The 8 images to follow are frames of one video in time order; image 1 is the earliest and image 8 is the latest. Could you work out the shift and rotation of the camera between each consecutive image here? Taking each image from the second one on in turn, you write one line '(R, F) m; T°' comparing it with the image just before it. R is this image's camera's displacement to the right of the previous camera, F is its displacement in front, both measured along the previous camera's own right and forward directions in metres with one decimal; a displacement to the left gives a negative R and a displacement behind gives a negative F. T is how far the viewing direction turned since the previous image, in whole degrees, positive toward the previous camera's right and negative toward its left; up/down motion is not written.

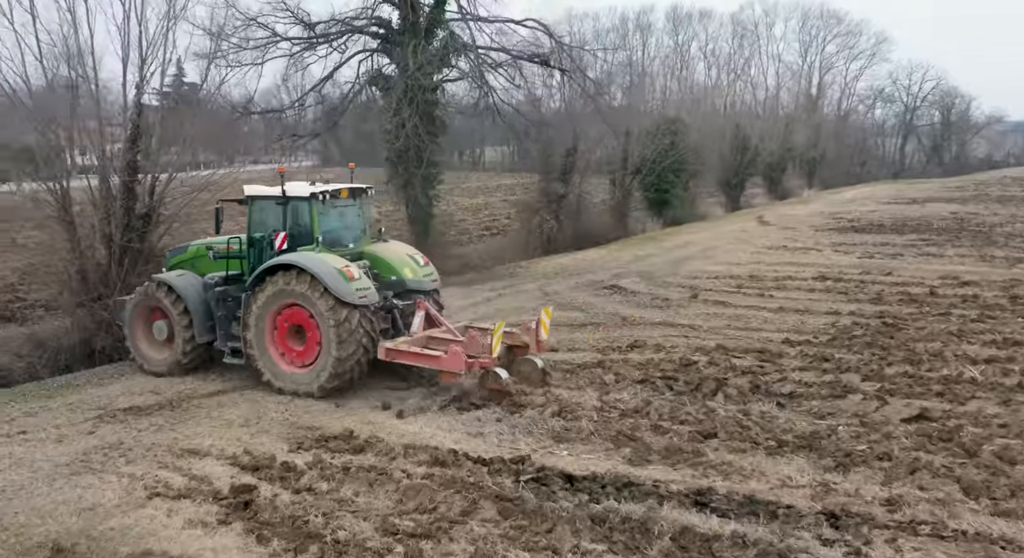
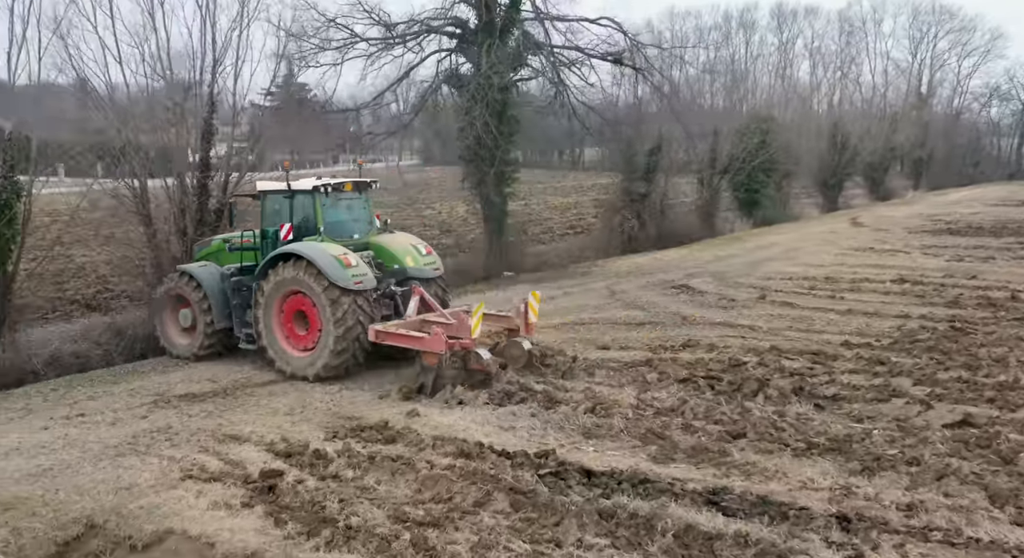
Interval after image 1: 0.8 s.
(+0.4, 0.0) m; -6°
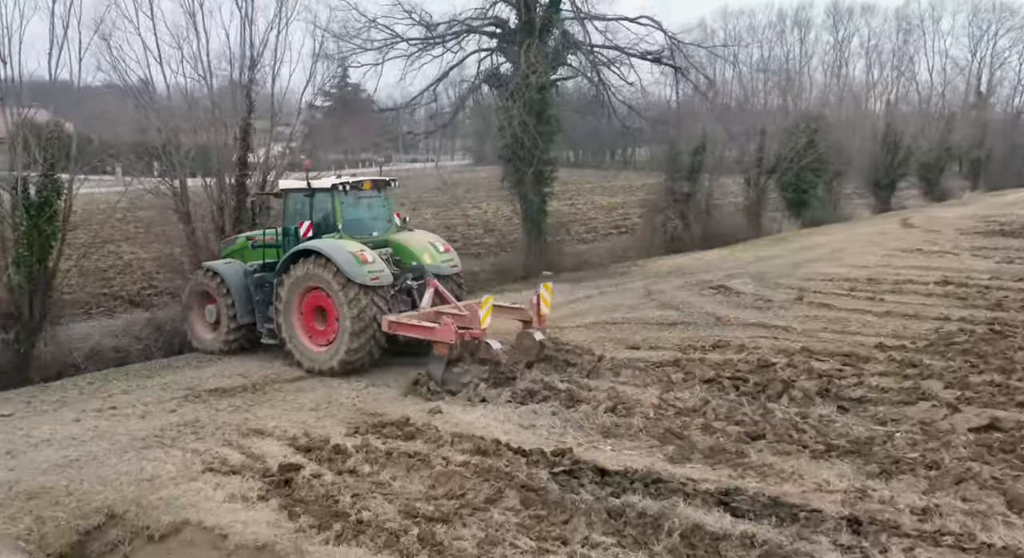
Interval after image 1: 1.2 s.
(+0.2, 0.0) m; -3°
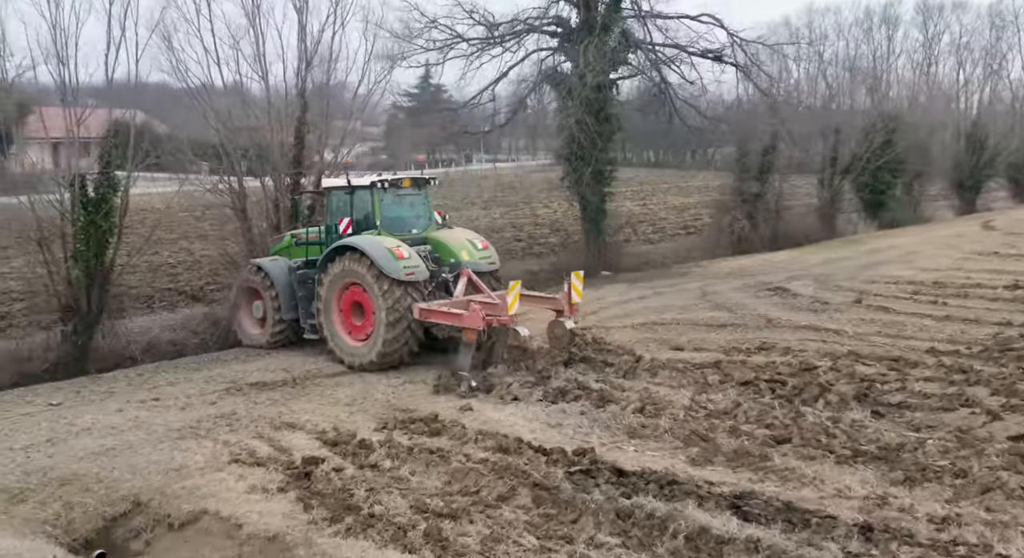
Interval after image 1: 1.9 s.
(+0.3, 0.0) m; -4°
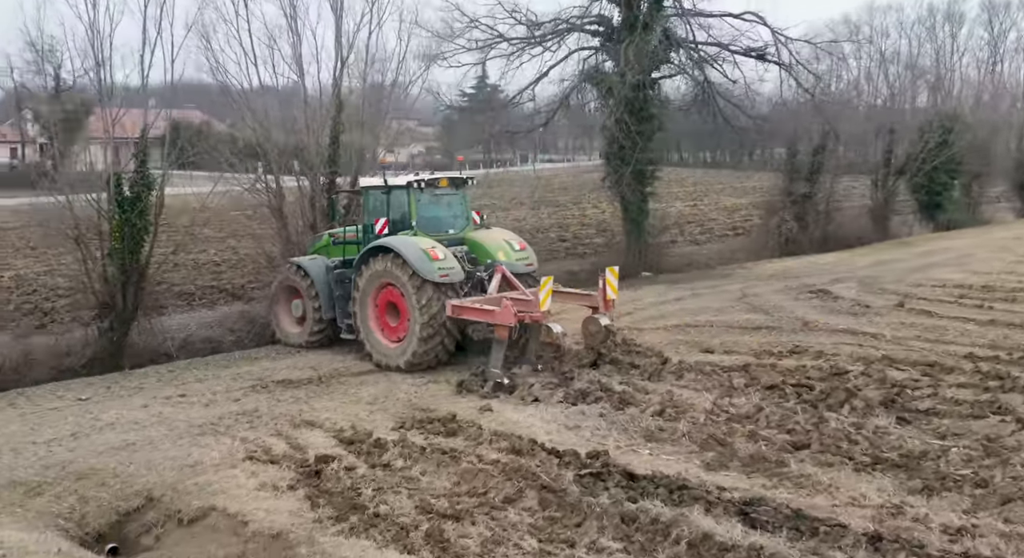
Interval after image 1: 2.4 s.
(+0.2, 0.0) m; -3°
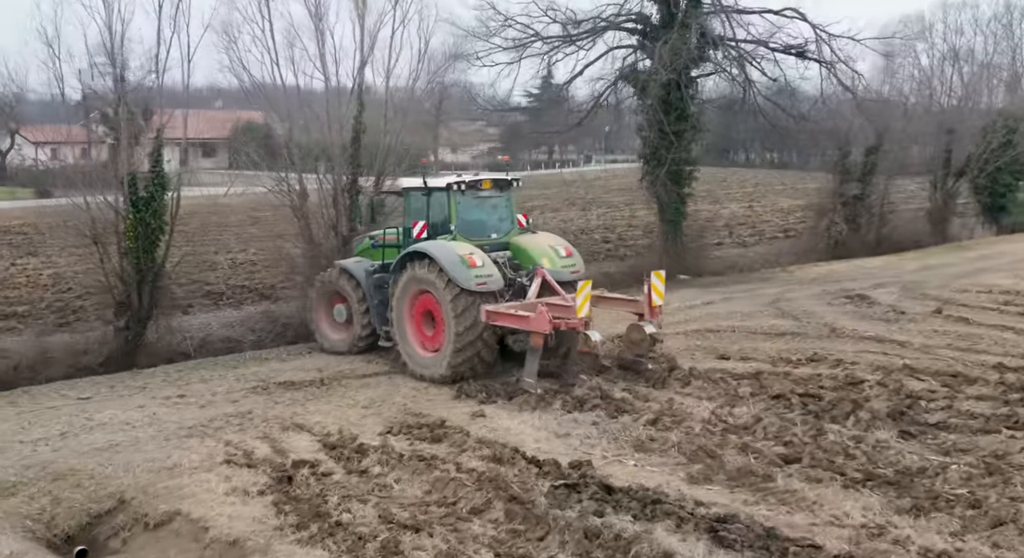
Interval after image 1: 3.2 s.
(+0.4, +0.2) m; -3°
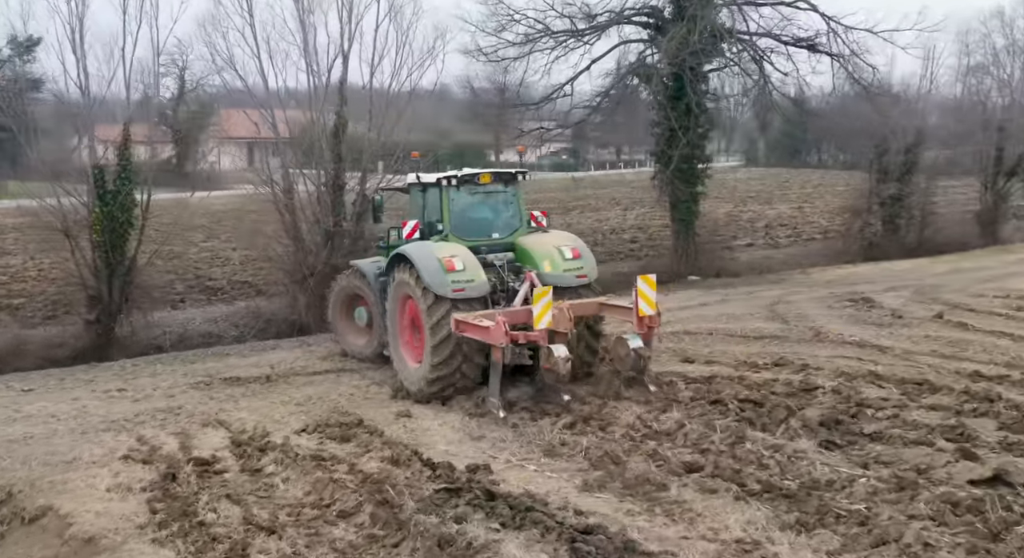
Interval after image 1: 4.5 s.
(+0.9, +0.2) m; -3°
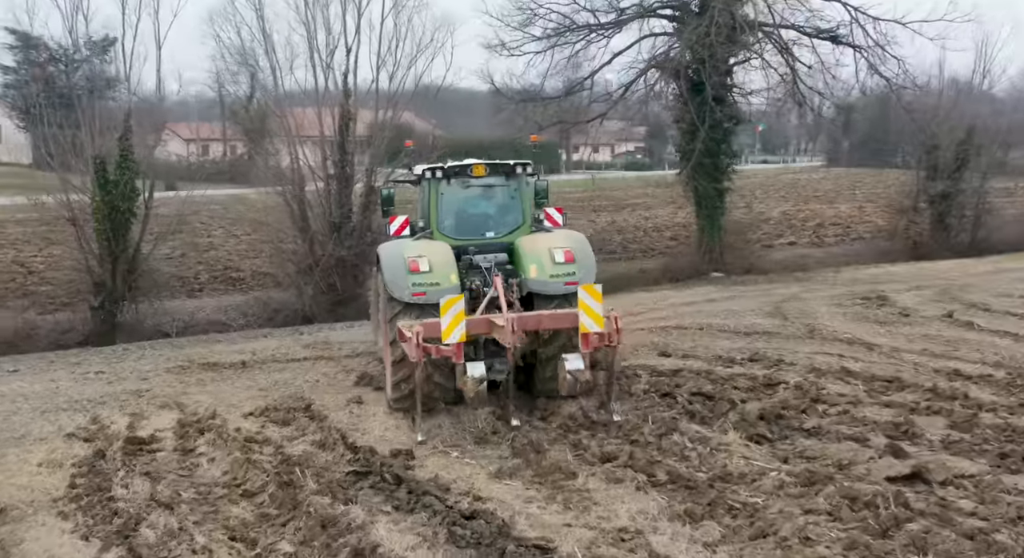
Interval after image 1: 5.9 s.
(+0.8, 0.0) m; -4°
